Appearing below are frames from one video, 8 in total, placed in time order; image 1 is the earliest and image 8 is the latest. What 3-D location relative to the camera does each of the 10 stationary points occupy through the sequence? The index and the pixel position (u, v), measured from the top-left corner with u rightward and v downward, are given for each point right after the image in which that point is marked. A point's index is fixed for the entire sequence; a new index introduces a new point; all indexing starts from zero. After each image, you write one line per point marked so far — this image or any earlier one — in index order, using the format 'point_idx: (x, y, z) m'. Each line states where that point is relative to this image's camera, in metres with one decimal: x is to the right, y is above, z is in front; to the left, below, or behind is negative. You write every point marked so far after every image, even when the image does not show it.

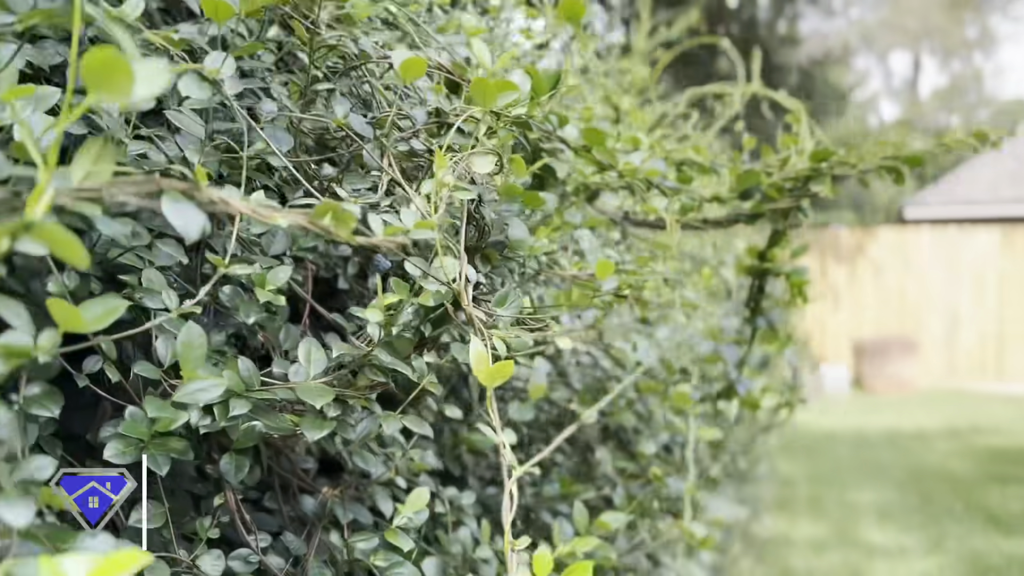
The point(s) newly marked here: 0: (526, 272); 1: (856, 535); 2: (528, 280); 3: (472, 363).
0: (0.0, 0.0, +0.8) m
1: (+1.4, -1.1, +3.4) m
2: (0.0, 0.0, +0.8) m
3: (0.0, 0.0, +0.6) m
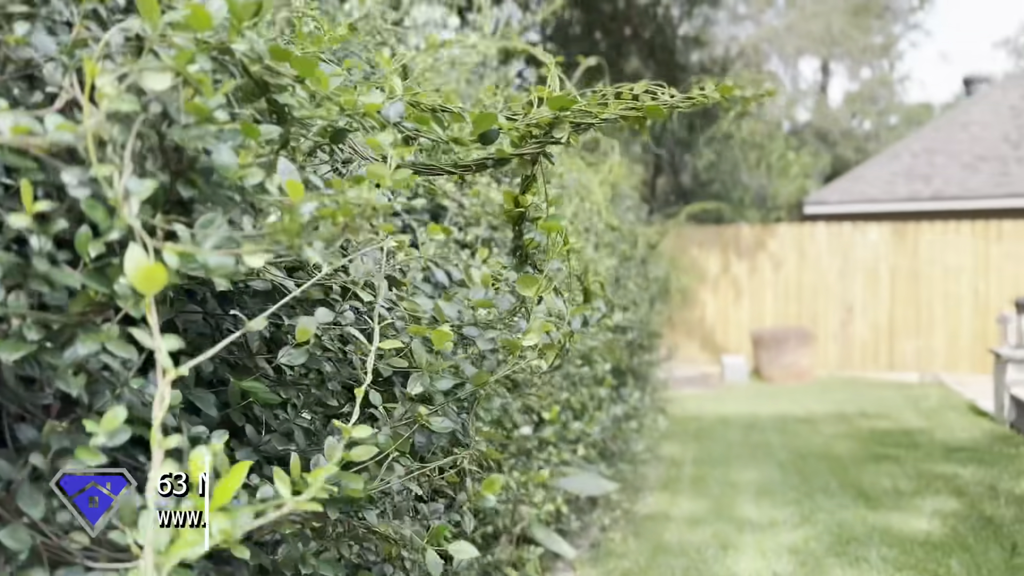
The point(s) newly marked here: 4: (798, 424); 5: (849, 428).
0: (-0.2, +0.1, +0.8) m
1: (+0.9, -1.0, +3.6) m
2: (-0.2, +0.1, +0.8) m
3: (-0.3, 0.0, +0.6) m
4: (+2.2, -1.1, +6.9) m
5: (+2.6, -1.1, +6.7) m
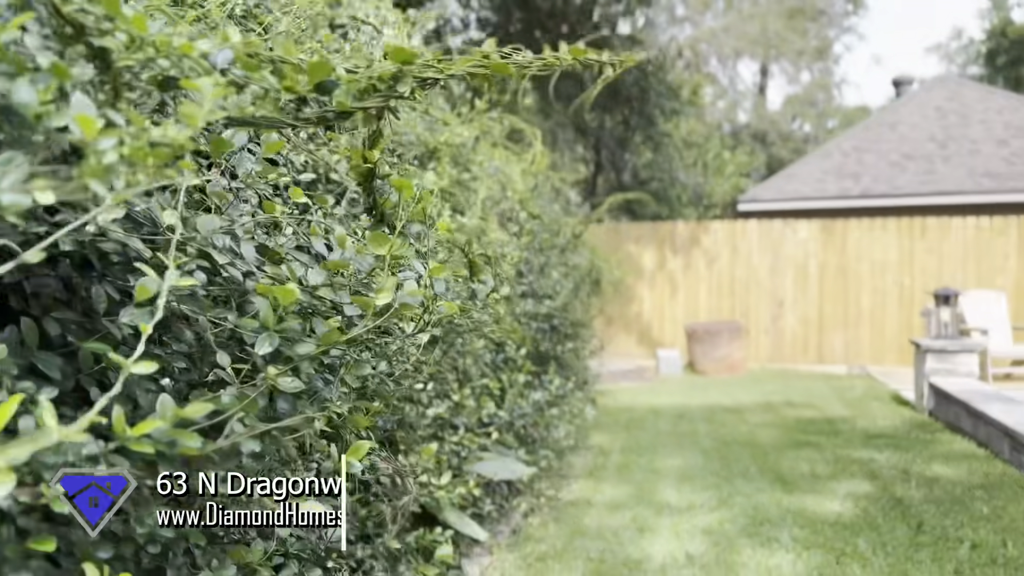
0: (-0.4, +0.1, +0.8) m
1: (+0.6, -1.0, +3.6) m
2: (-0.4, +0.1, +0.8) m
3: (-0.4, +0.1, +0.6) m
4: (+1.7, -1.0, +7.0) m
5: (+2.1, -1.0, +6.9) m
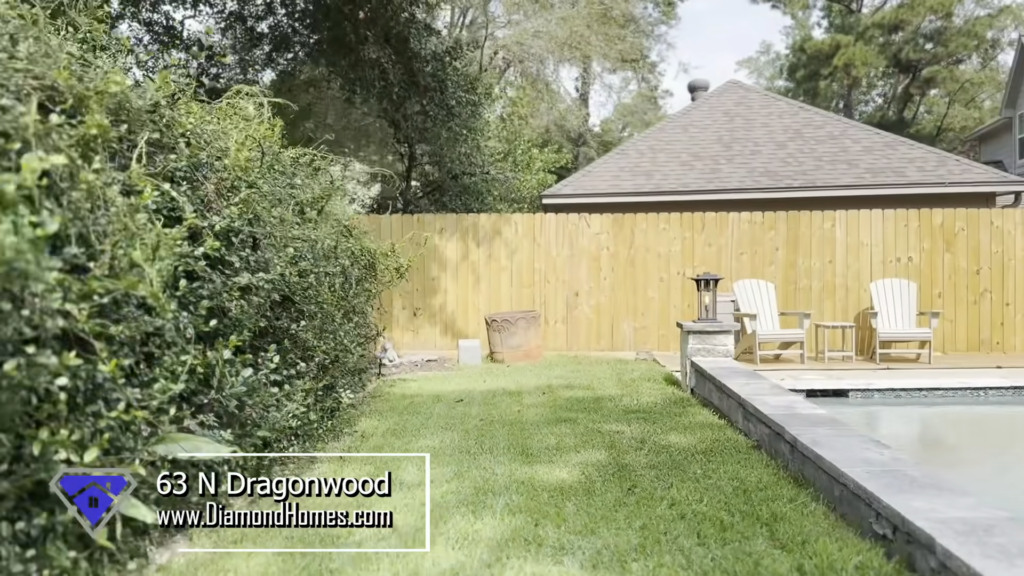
0: (-1.0, +0.2, +0.6) m
1: (-0.6, -0.9, +3.5) m
2: (-1.0, +0.2, +0.6) m
3: (-1.0, +0.2, +0.4) m
4: (-0.1, -0.9, +7.1) m
5: (+0.3, -0.9, +7.0) m
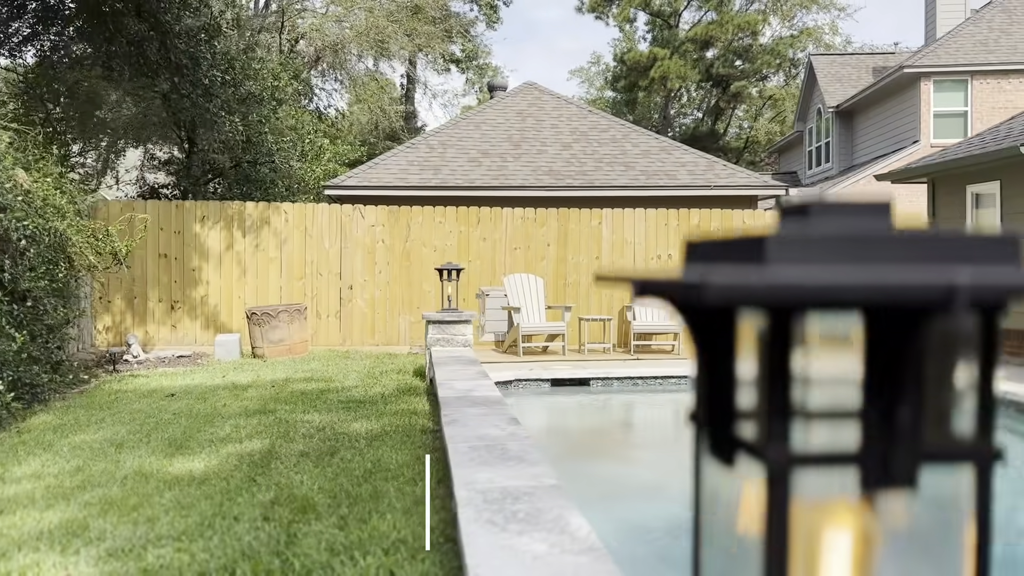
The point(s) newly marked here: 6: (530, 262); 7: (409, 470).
0: (-2.0, +0.3, +0.2) m
1: (-2.1, -0.8, +3.2) m
2: (-2.0, +0.3, +0.2) m
3: (-1.9, +0.3, 0.0) m
4: (-2.2, -0.8, +6.8) m
5: (-1.8, -0.8, +6.8) m
6: (+0.2, +0.3, +11.7) m
7: (-0.4, -0.7, +3.6) m
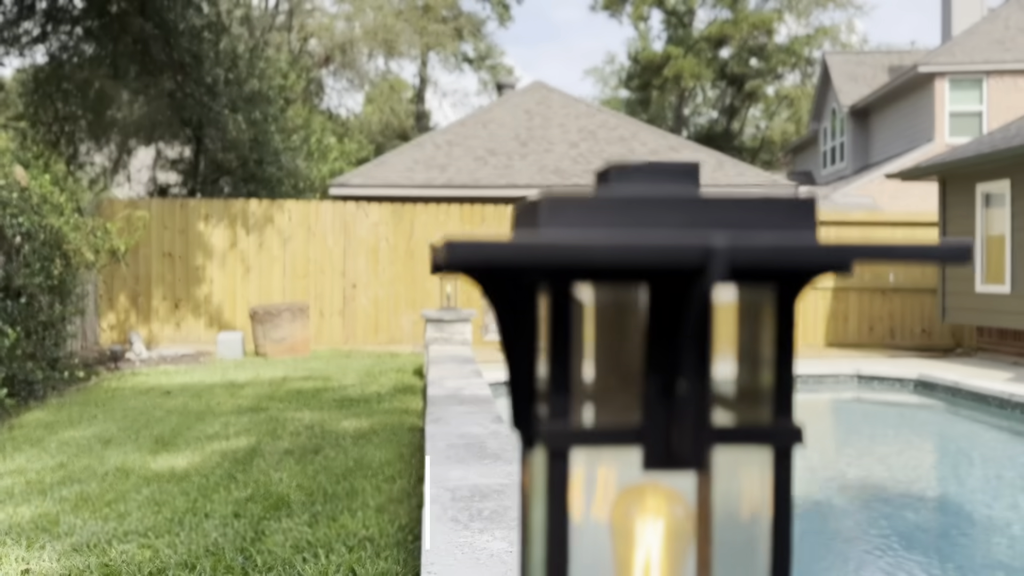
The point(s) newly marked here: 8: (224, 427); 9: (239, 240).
0: (-2.1, +0.4, +0.2) m
1: (-2.1, -0.7, +3.2) m
2: (-2.1, +0.4, +0.2) m
3: (-2.0, +0.3, 0.0) m
4: (-2.2, -0.8, +6.8) m
5: (-1.8, -0.8, +6.8) m
6: (+0.3, +0.4, +11.7) m
7: (-0.5, -0.7, +3.6) m
8: (-1.6, -0.8, +4.8) m
9: (-3.5, +0.6, +11.1) m
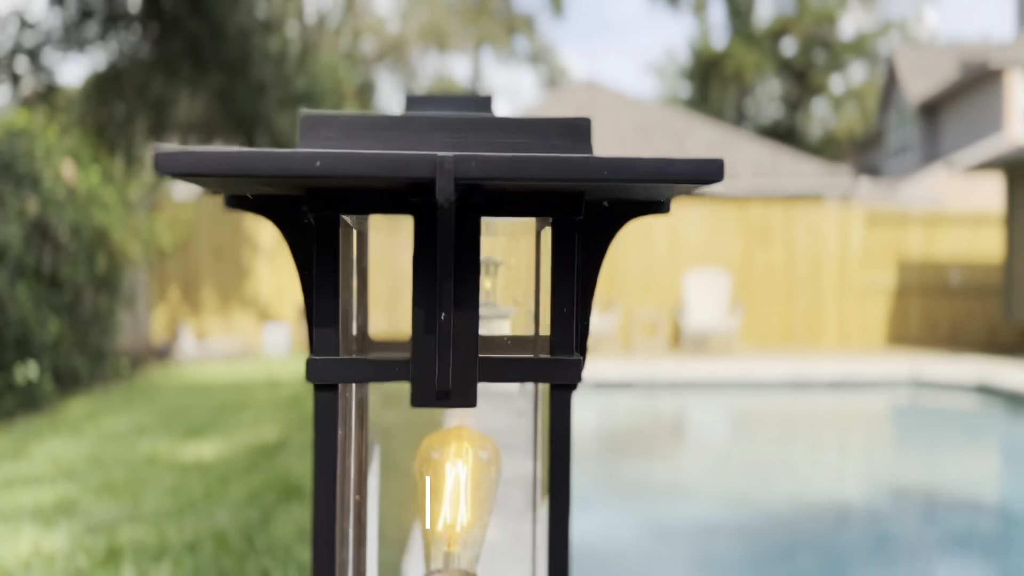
0: (-2.2, +0.4, +0.3) m
1: (-2.1, -0.7, +3.3) m
2: (-2.2, +0.4, +0.3) m
3: (-2.2, +0.3, +0.1) m
4: (-2.0, -0.7, +6.9) m
5: (-1.6, -0.7, +6.9) m
6: (+0.9, +0.4, +11.7) m
7: (-0.4, -0.7, +3.6) m
8: (-1.4, -0.7, +4.9) m
9: (-2.9, +0.7, +11.3) m
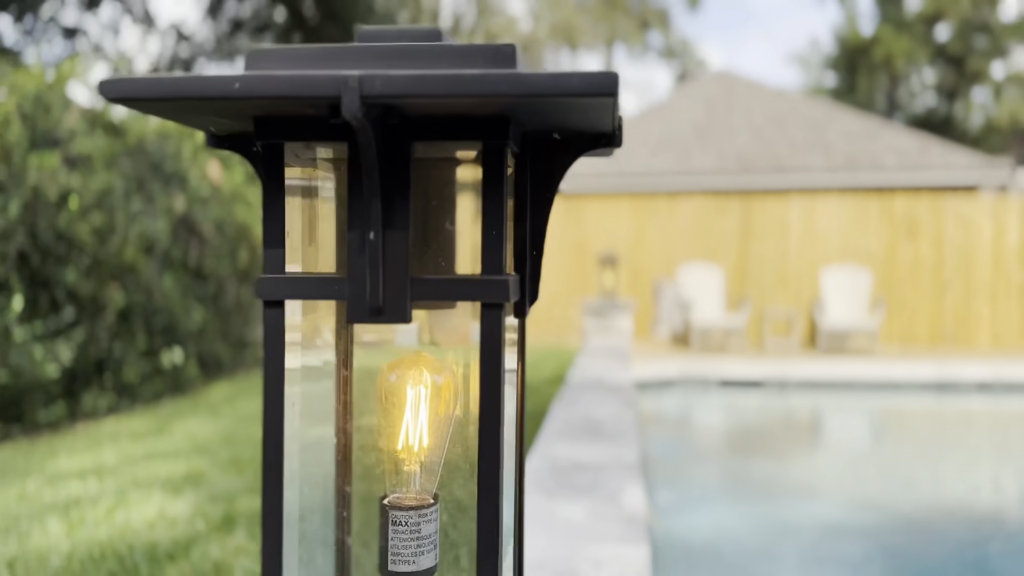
0: (-2.2, +0.5, +0.7) m
1: (-1.7, -0.7, +3.6) m
2: (-2.2, +0.4, +0.7) m
3: (-2.2, +0.4, +0.5) m
4: (-1.0, -0.7, +7.1) m
5: (-0.6, -0.7, +7.0) m
6: (+2.5, +0.4, +11.4) m
7: (0.0, -0.7, +3.7) m
8: (-0.8, -0.7, +5.1) m
9: (-1.3, +0.7, +11.6) m
